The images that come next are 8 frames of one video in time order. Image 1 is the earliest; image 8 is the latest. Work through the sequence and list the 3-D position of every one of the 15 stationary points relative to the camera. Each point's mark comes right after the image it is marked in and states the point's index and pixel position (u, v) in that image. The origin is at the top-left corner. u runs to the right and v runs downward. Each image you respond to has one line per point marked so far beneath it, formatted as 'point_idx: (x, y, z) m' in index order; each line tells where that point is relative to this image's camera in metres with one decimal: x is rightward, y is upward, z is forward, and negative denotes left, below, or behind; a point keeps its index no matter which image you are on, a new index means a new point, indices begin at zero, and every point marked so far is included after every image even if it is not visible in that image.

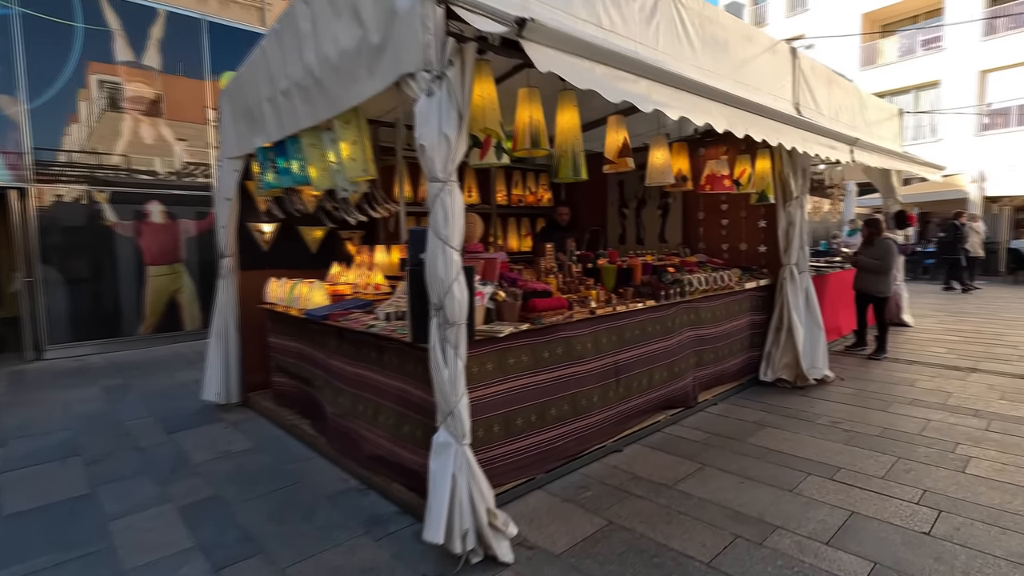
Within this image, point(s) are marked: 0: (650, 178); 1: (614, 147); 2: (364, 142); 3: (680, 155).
0: (+0.9, +0.7, +3.5) m
1: (+0.6, +0.8, +3.2) m
2: (-0.8, +0.8, +3.0) m
3: (+1.2, +1.0, +3.8) m
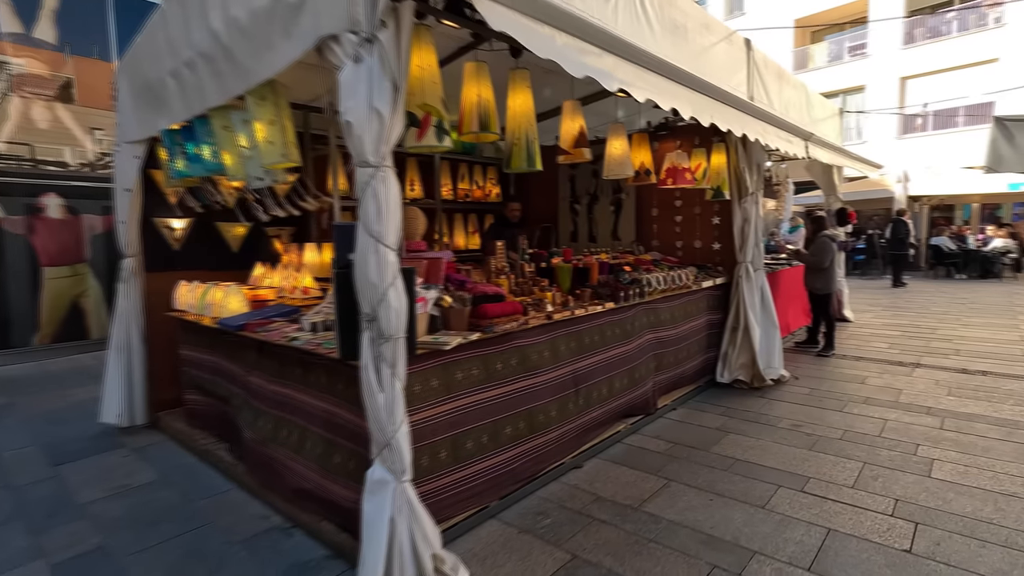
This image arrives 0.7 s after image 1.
0: (+0.6, +0.7, +3.2) m
1: (+0.3, +0.8, +2.9) m
2: (-1.1, +0.8, +2.6) m
3: (+0.8, +1.0, +3.6) m
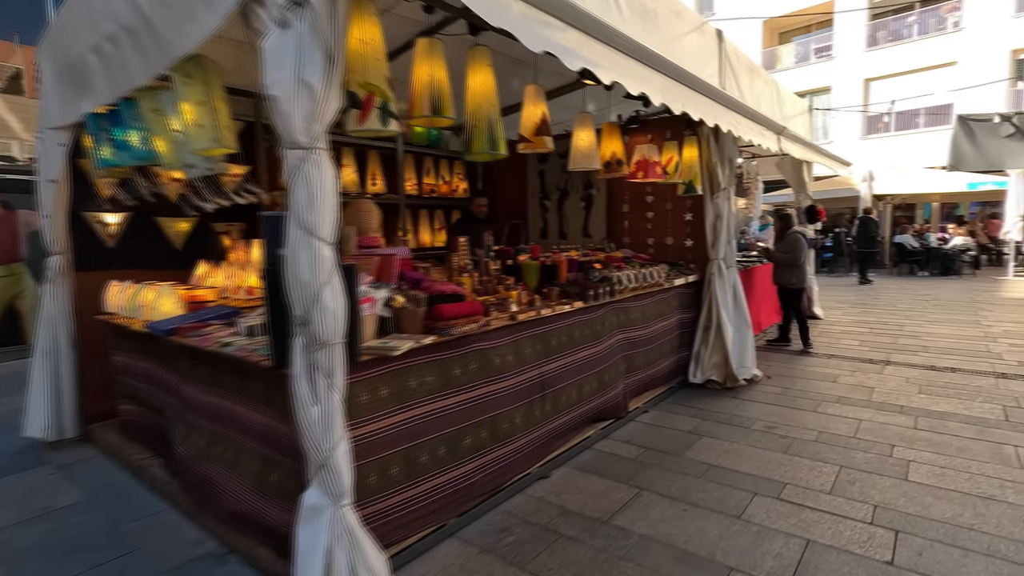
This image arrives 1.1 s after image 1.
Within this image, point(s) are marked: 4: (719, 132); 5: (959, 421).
0: (+0.4, +0.7, +3.1) m
1: (+0.1, +0.8, +2.7) m
2: (-1.3, +0.8, +2.3) m
3: (+0.6, +1.0, +3.4) m
4: (+1.7, +1.3, +4.3) m
5: (+2.9, -0.9, +3.5) m
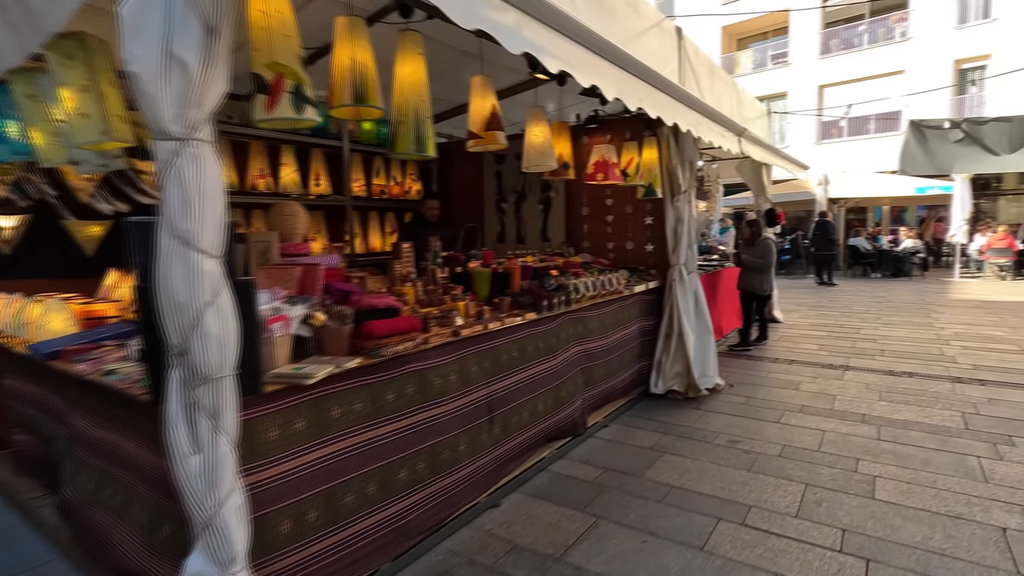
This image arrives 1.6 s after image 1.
0: (+0.1, +0.7, +2.8) m
1: (-0.2, +0.8, +2.5) m
2: (-1.5, +0.7, +2.0) m
3: (+0.3, +0.9, +3.2) m
4: (+1.3, +1.2, +4.2) m
5: (+2.6, -0.9, +3.4) m
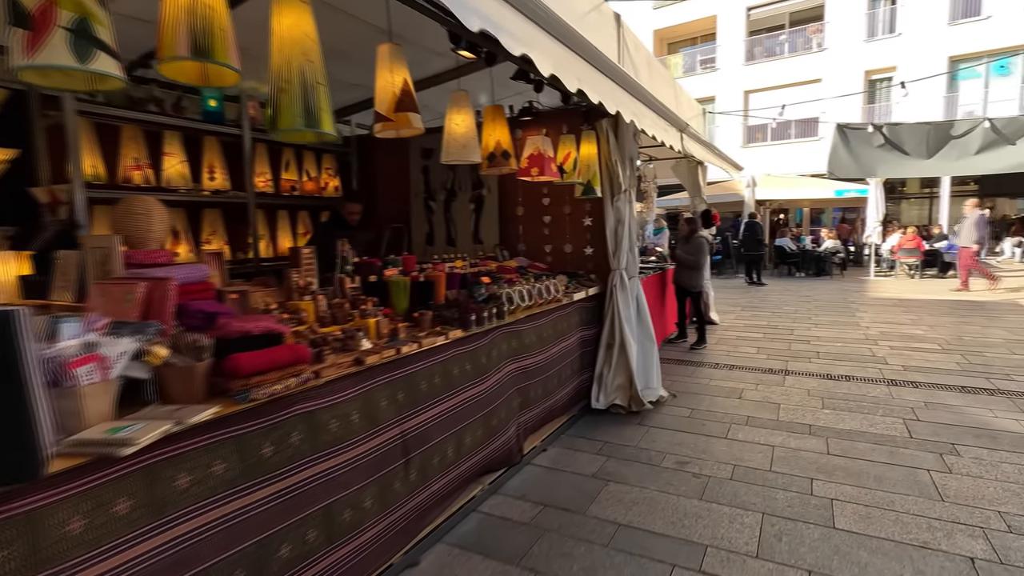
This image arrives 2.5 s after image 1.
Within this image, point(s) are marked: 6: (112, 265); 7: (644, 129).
0: (-0.3, +0.6, +2.4) m
1: (-0.5, +0.7, +2.0) m
2: (-1.8, +0.7, +1.4) m
3: (-0.1, +0.9, +2.8) m
4: (+0.8, +1.2, +3.9) m
5: (+2.2, -0.9, +3.3) m
6: (-1.3, +0.1, +1.7) m
7: (+0.8, +1.0, +3.5) m
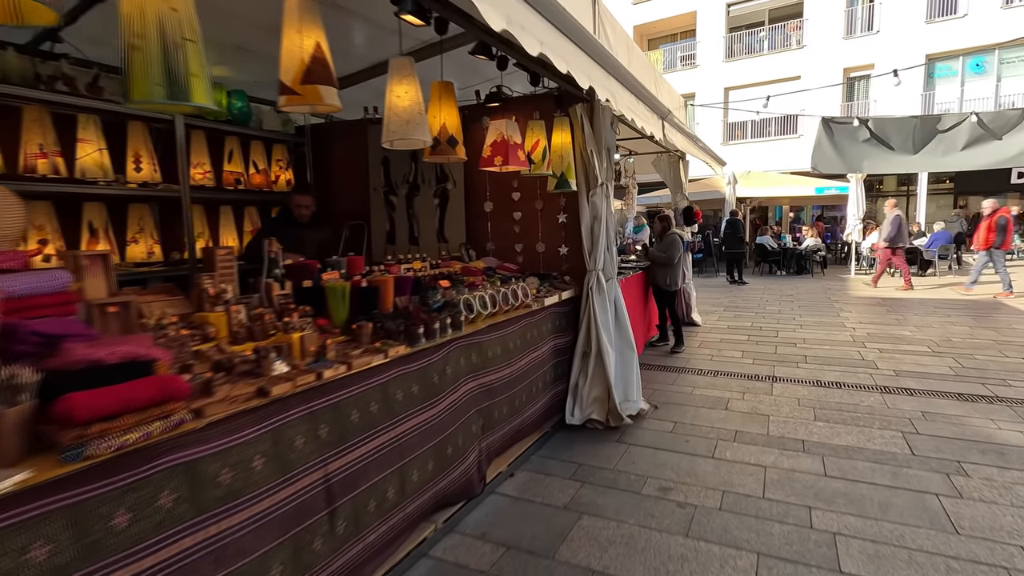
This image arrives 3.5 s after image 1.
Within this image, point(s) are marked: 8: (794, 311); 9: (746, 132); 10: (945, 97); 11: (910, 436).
0: (-0.5, +0.6, +2.0) m
1: (-0.6, +0.7, +1.6) m
2: (-1.9, +0.6, +1.0) m
3: (-0.3, +0.8, +2.4) m
4: (+0.5, +1.2, +3.5) m
5: (+2.0, -1.0, +3.0) m
6: (-1.5, 0.0, +1.3) m
7: (+0.6, +1.0, +3.1) m
8: (+4.2, -0.3, +7.9) m
9: (+7.3, +4.9, +16.8) m
10: (+11.5, +5.1, +14.3) m
11: (+2.4, -0.9, +3.3) m
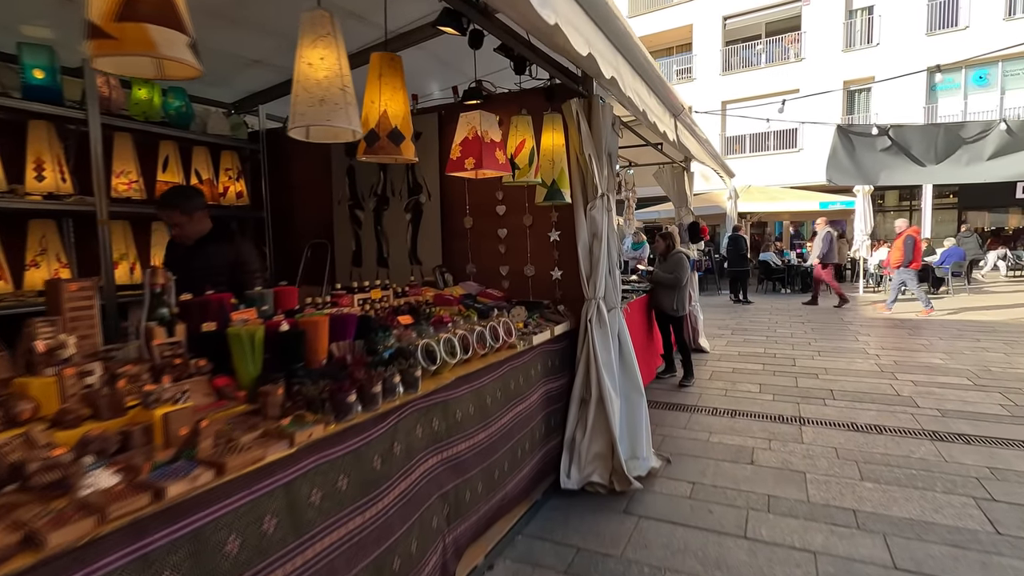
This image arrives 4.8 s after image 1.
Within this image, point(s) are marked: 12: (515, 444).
0: (-0.6, +0.4, +1.4) m
1: (-0.7, +0.6, +1.0) m
2: (-2.0, +0.5, +0.4) m
3: (-0.4, +0.7, +1.8) m
4: (+0.4, +1.0, +2.9) m
5: (+1.9, -1.1, +2.3) m
6: (-1.5, -0.1, +0.7) m
7: (+0.5, +0.9, +2.5) m
8: (+4.1, -0.6, +7.3) m
9: (+7.1, +4.4, +16.4) m
10: (+11.4, +4.6, +13.9) m
11: (+2.3, -1.1, +2.6) m
12: (0.0, -0.7, +2.4) m
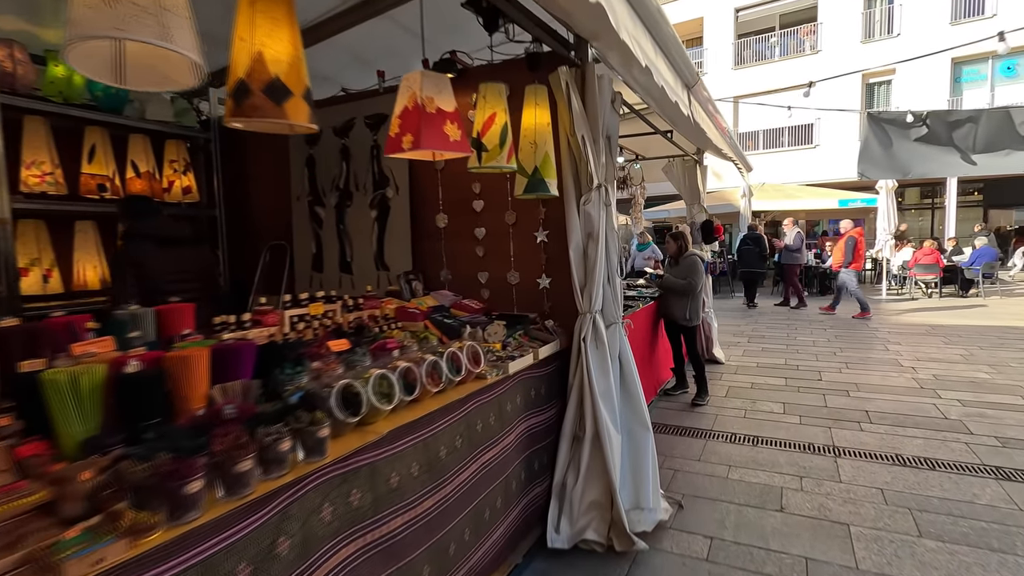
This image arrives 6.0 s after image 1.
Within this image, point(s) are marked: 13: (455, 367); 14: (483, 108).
0: (-0.7, +0.4, +0.9) m
1: (-0.9, +0.5, +0.5) m
2: (-2.1, +0.5, -0.1) m
3: (-0.5, +0.6, +1.3) m
4: (+0.3, +0.9, +2.4) m
5: (+1.8, -1.2, +1.8) m
6: (-1.7, -0.1, +0.2) m
7: (+0.4, +0.8, +2.0) m
8: (+4.0, -0.7, +6.7) m
9: (+7.3, +4.3, +15.7) m
10: (+11.4, +4.6, +13.2) m
11: (+2.2, -1.1, +2.1) m
12: (-0.1, -0.8, +1.9) m
13: (-0.2, -0.3, +1.8) m
14: (-0.1, +0.7, +2.2) m
